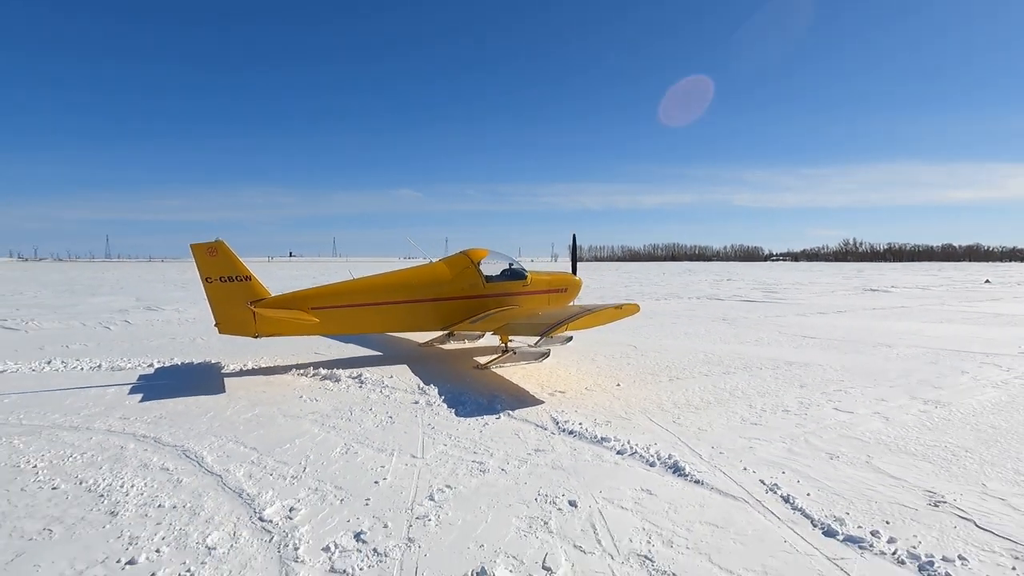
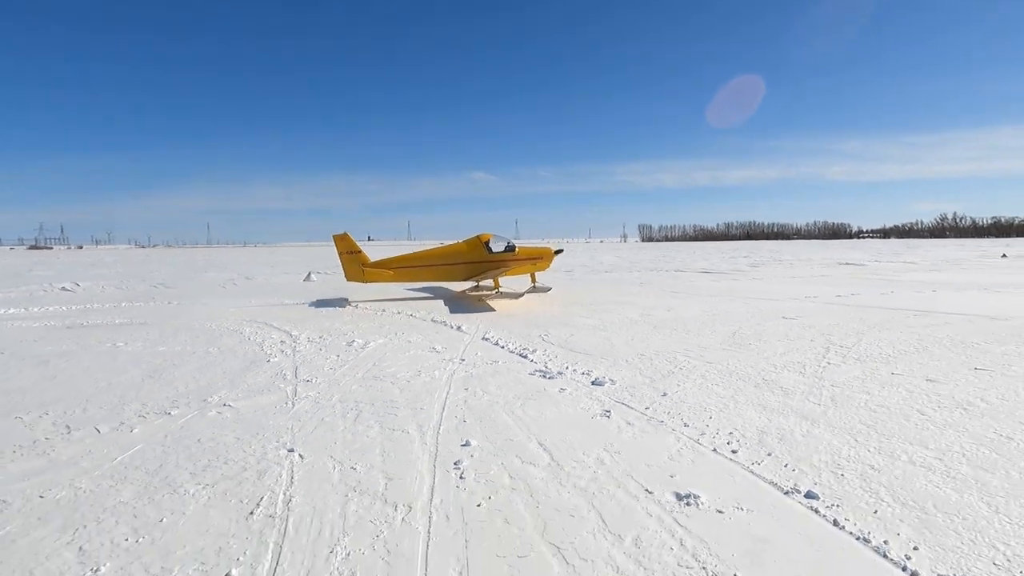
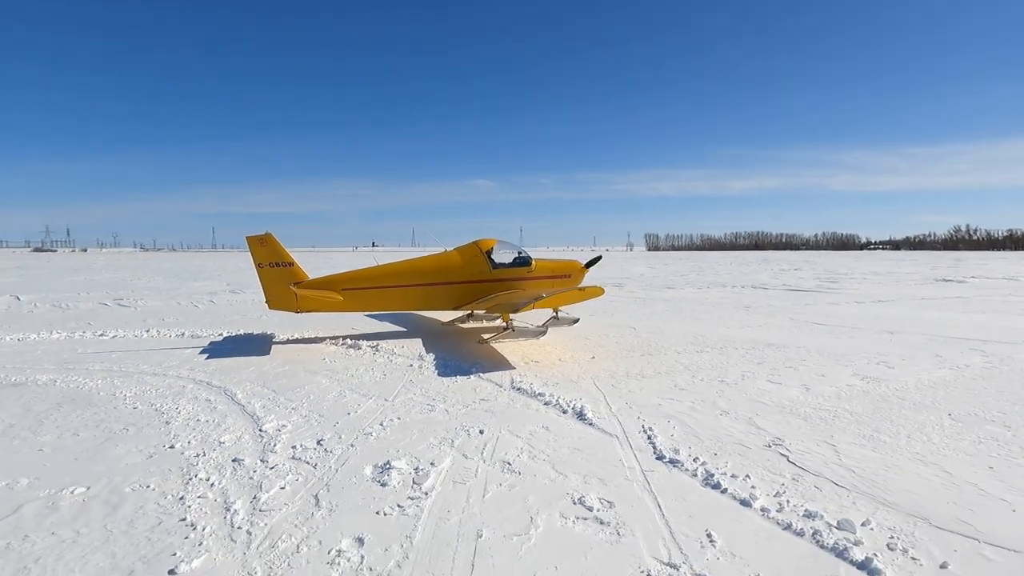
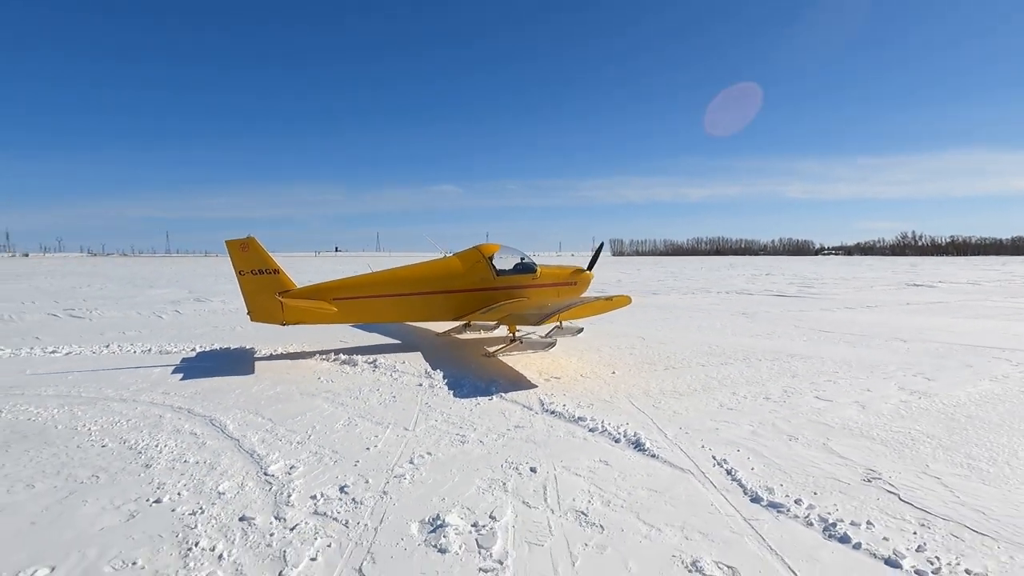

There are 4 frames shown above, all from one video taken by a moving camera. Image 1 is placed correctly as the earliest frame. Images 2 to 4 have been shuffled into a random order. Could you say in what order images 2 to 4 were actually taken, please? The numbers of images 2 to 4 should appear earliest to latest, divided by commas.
4, 3, 2
